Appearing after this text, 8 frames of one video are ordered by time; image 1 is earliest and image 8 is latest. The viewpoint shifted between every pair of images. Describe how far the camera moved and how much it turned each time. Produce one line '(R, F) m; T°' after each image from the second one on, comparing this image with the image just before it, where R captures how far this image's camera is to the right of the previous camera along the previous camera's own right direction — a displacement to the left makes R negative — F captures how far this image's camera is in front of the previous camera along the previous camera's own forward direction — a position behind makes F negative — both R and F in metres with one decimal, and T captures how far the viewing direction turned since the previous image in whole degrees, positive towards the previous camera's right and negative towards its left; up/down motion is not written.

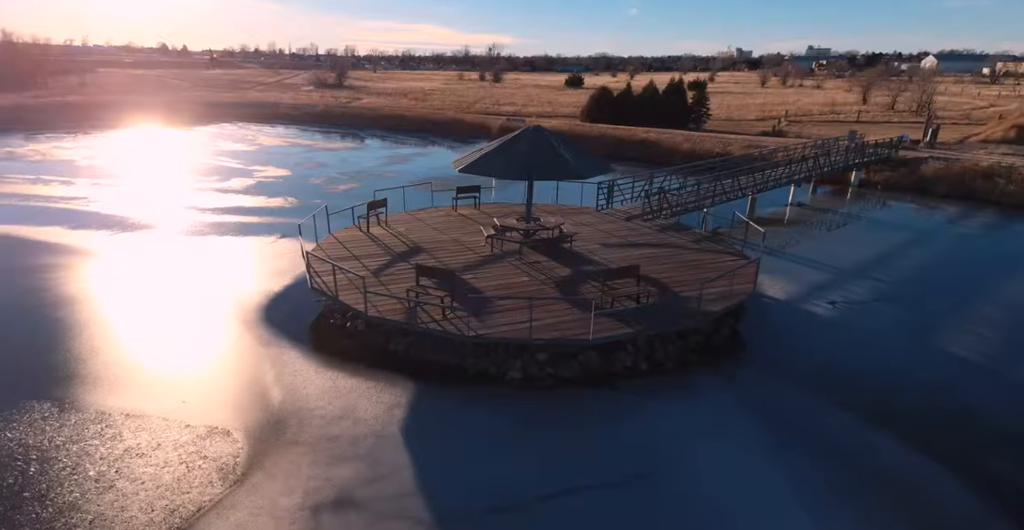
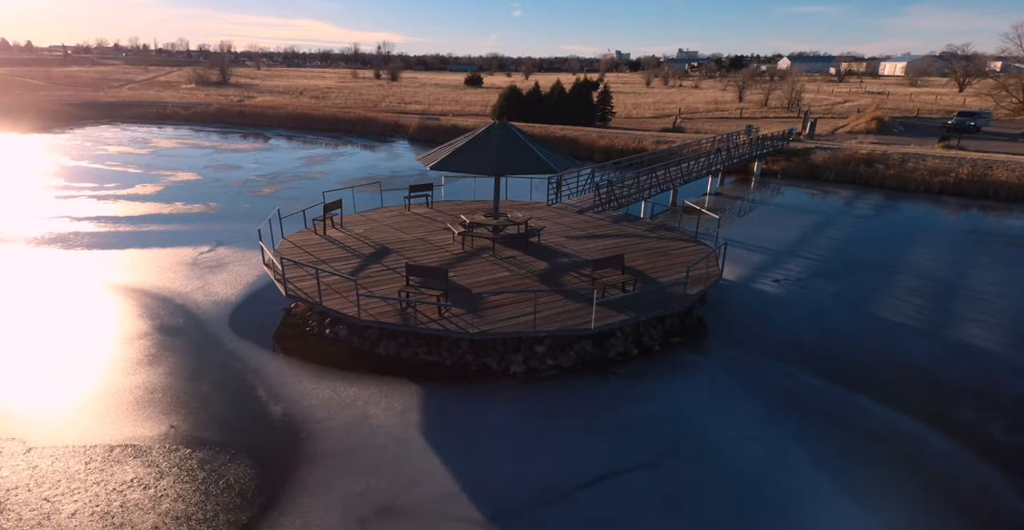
(-1.2, +0.1) m; +9°
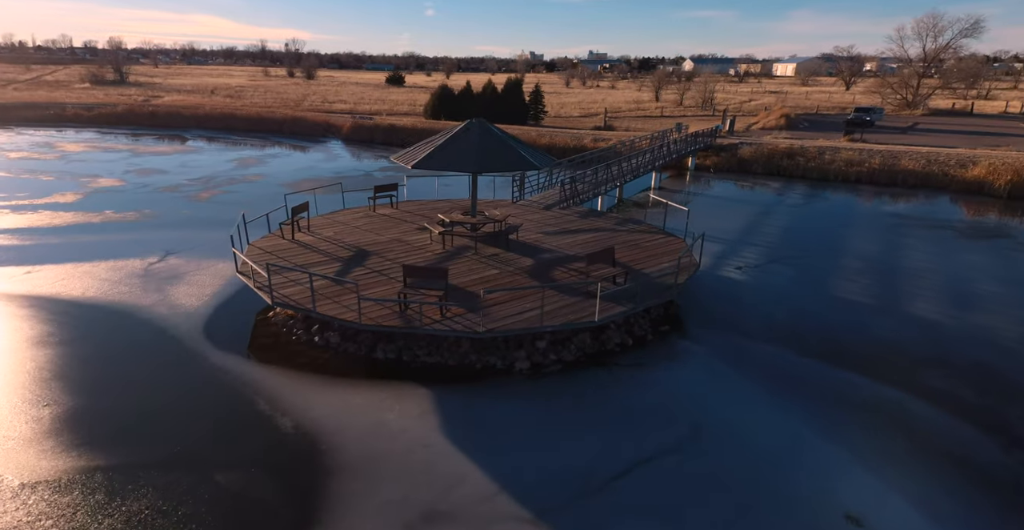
(-1.0, +0.1) m; +7°
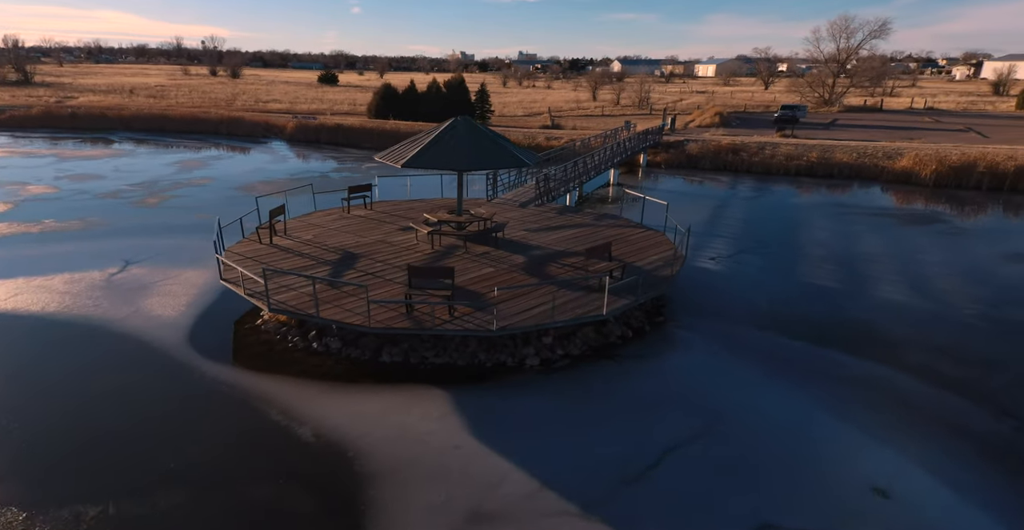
(-0.9, +0.1) m; +5°
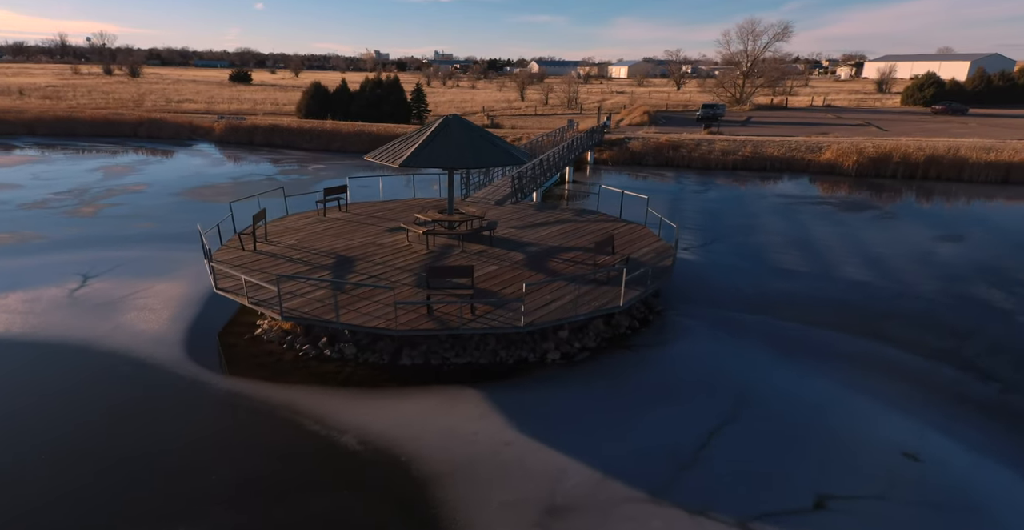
(-1.2, 0.0) m; +6°
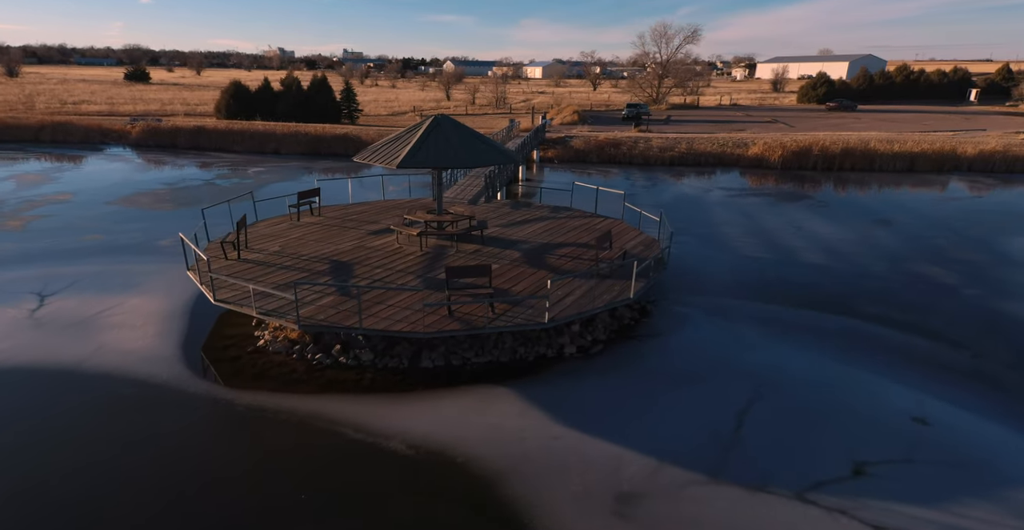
(-1.2, 0.0) m; +6°
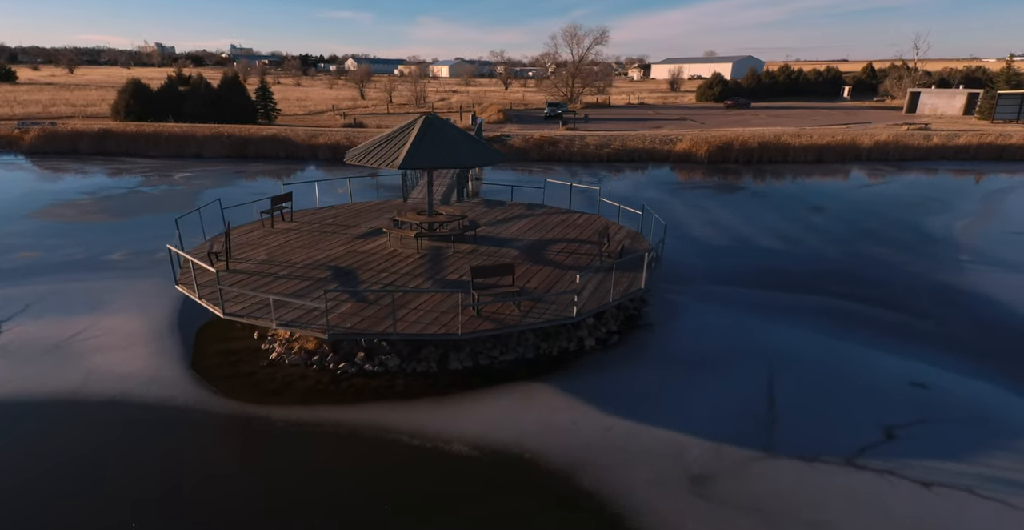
(-1.4, 0.0) m; +7°
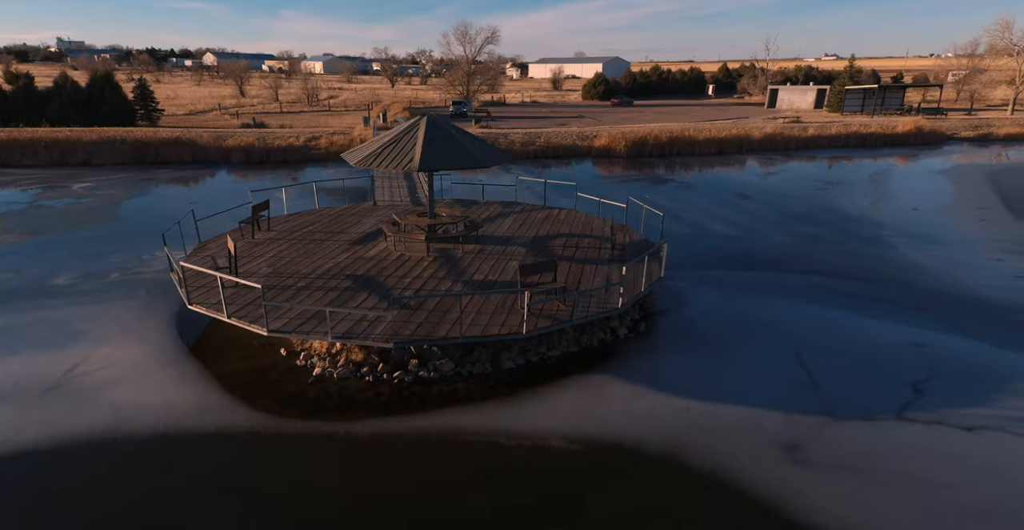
(-1.9, 0.0) m; +9°
